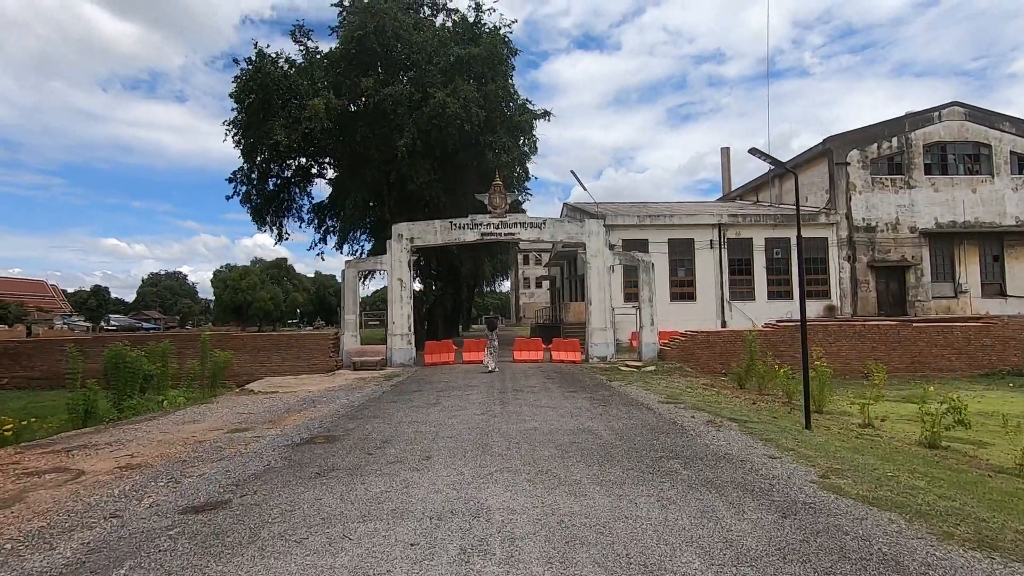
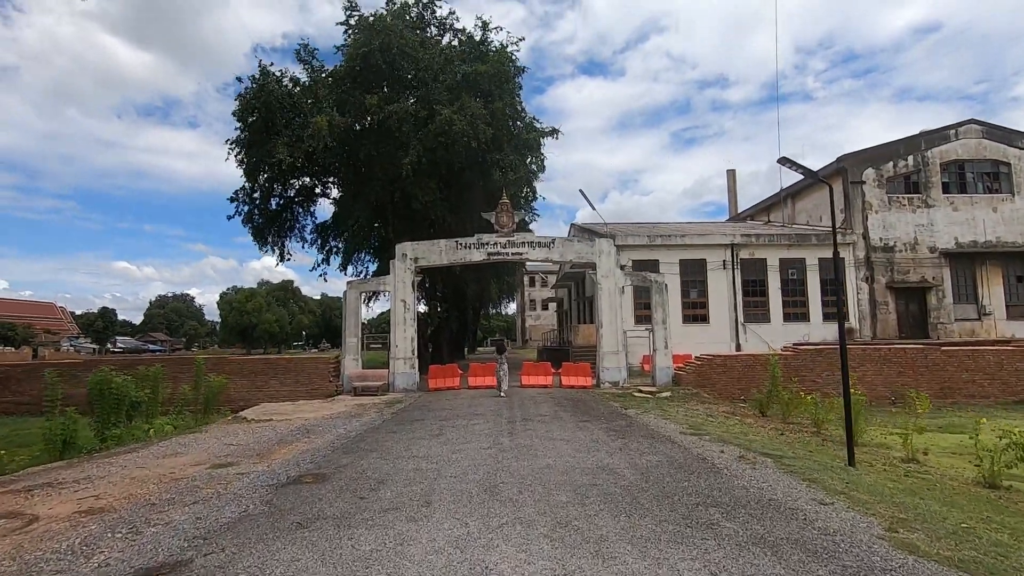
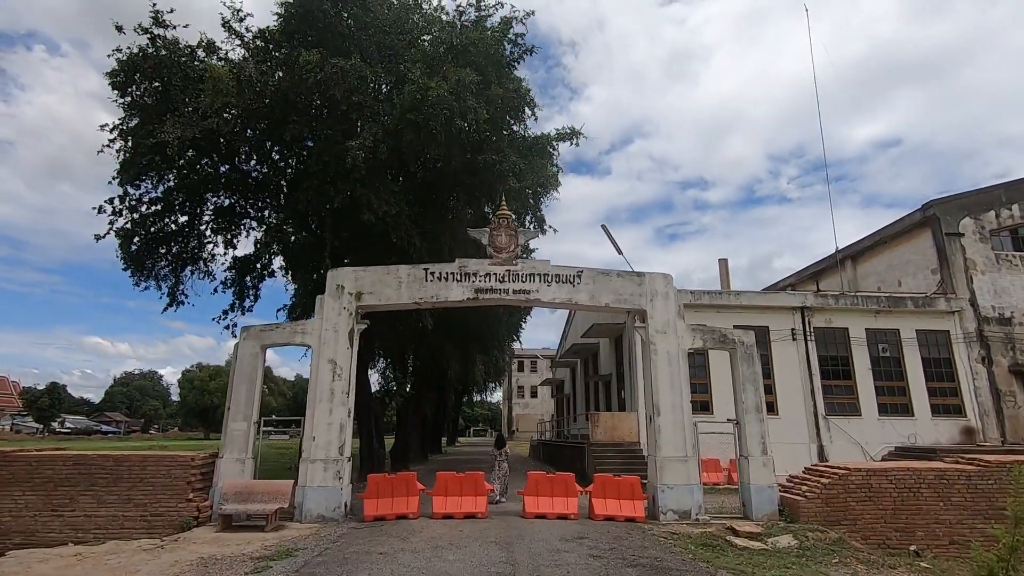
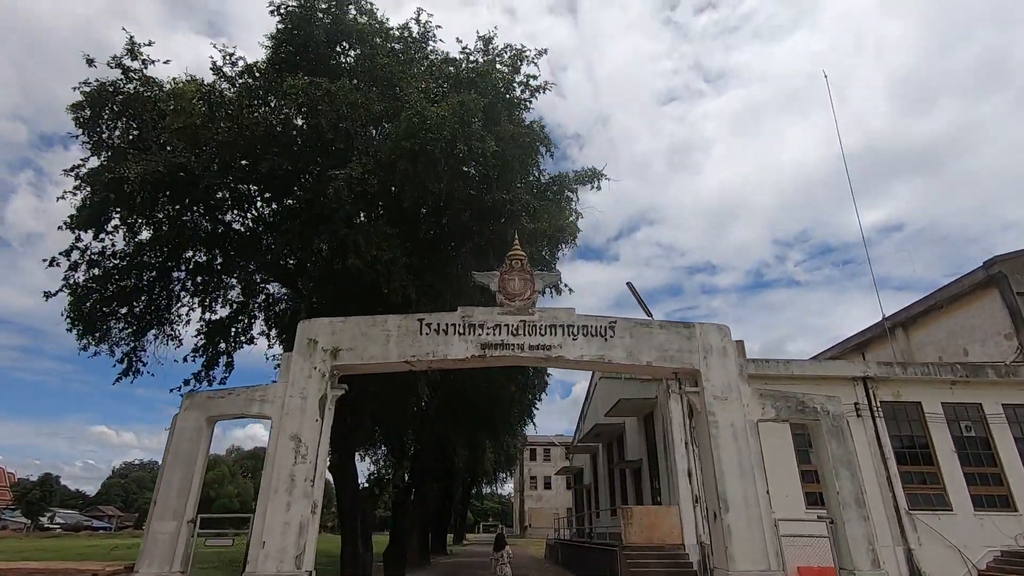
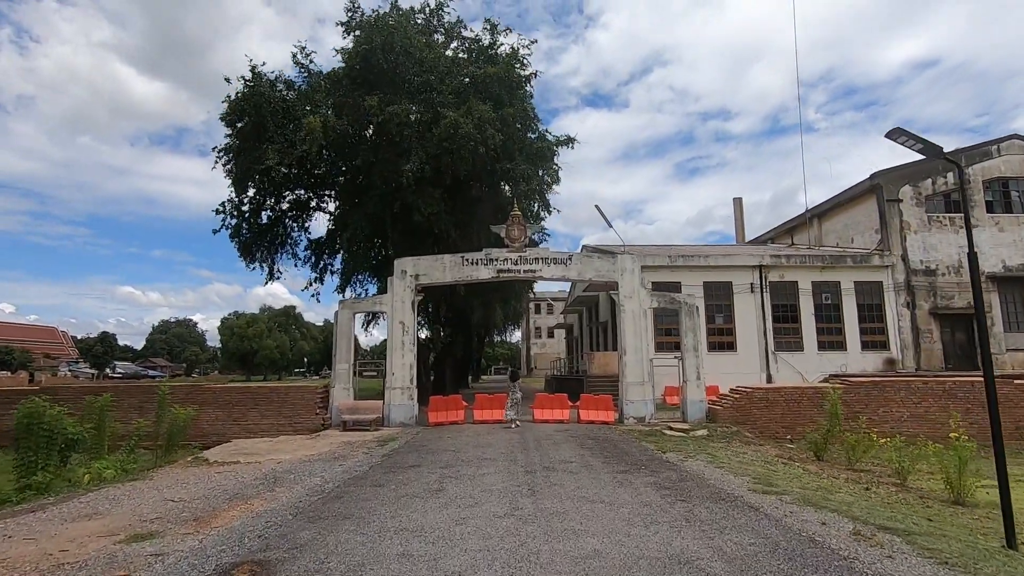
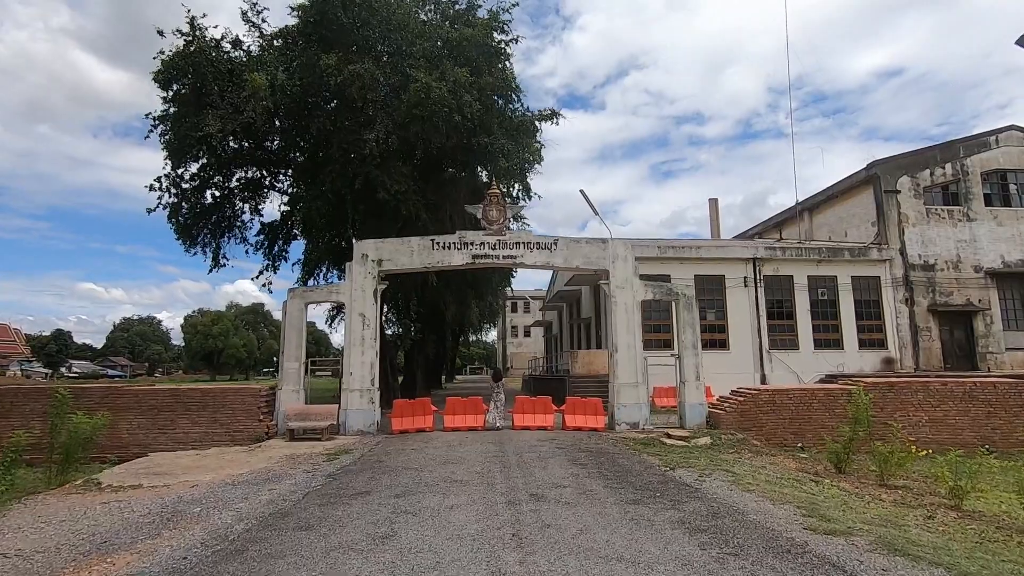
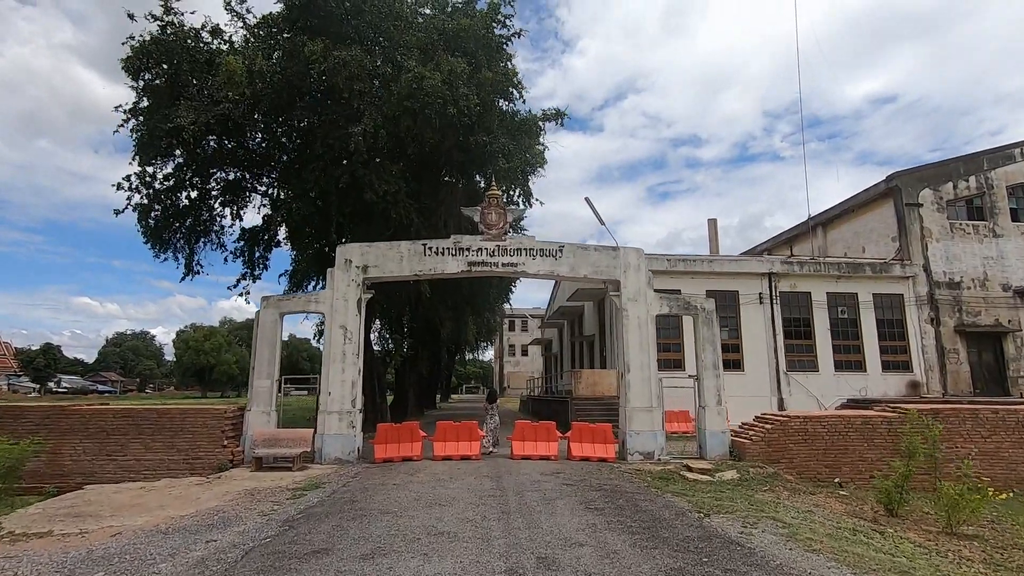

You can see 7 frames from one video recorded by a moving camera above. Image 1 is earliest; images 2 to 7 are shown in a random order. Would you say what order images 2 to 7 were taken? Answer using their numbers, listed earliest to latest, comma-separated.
2, 5, 6, 7, 3, 4
